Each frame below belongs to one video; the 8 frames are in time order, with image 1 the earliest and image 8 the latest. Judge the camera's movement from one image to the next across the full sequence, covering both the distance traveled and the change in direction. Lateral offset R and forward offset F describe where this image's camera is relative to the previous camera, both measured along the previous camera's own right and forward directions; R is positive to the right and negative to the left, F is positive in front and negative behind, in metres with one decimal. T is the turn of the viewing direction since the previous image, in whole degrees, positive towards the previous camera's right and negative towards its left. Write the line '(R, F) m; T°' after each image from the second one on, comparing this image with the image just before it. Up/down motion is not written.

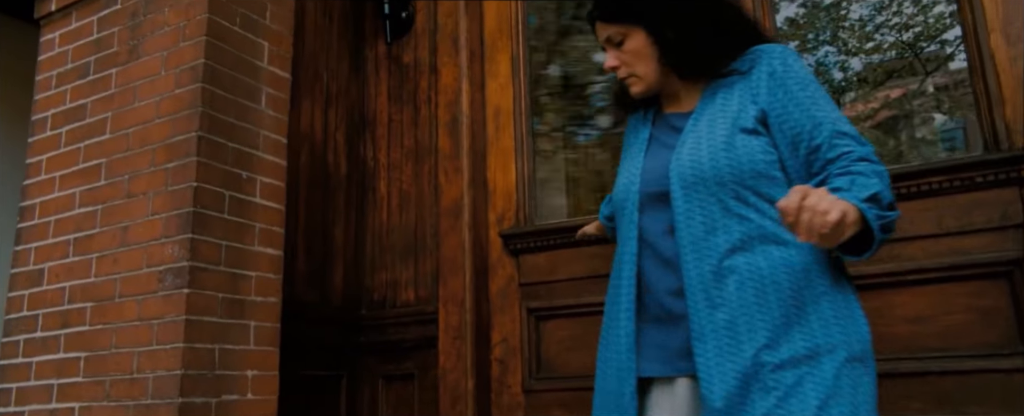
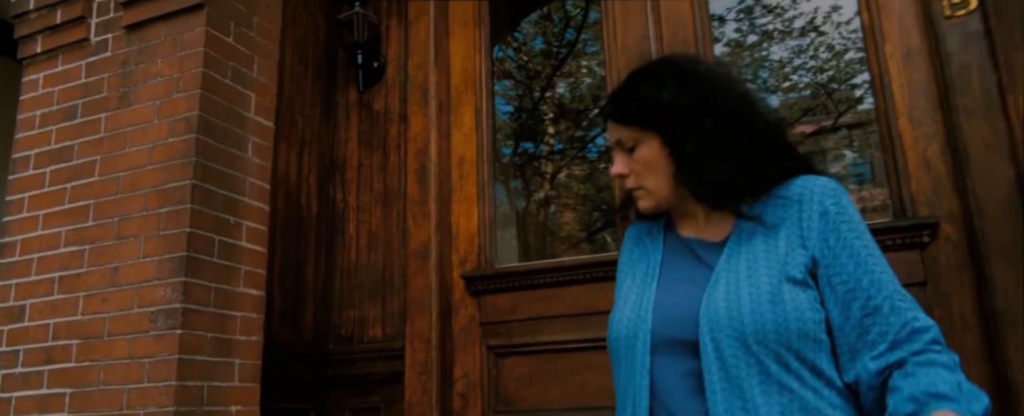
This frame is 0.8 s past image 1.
(-0.1, -0.2) m; +6°
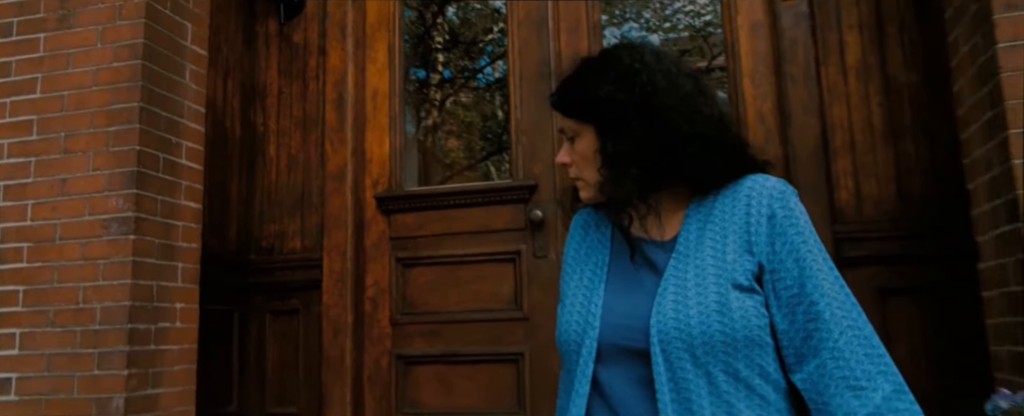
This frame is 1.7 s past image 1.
(-0.1, -0.4) m; +10°
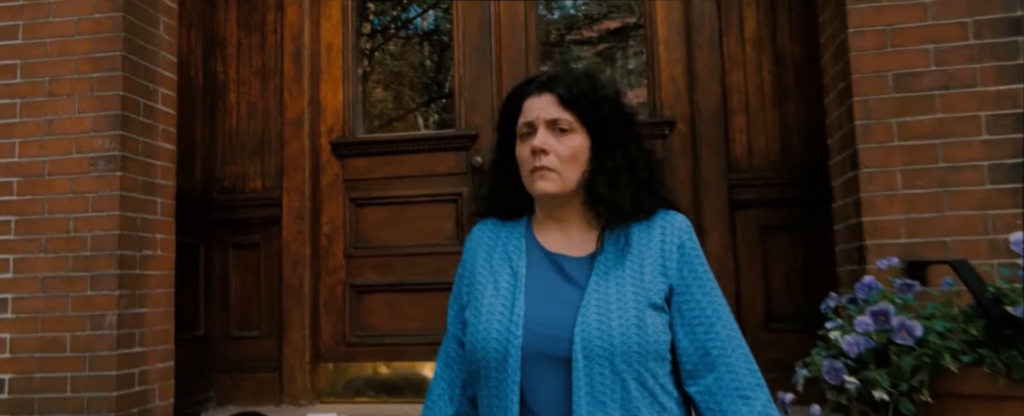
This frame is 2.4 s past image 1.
(-0.1, -0.4) m; +6°
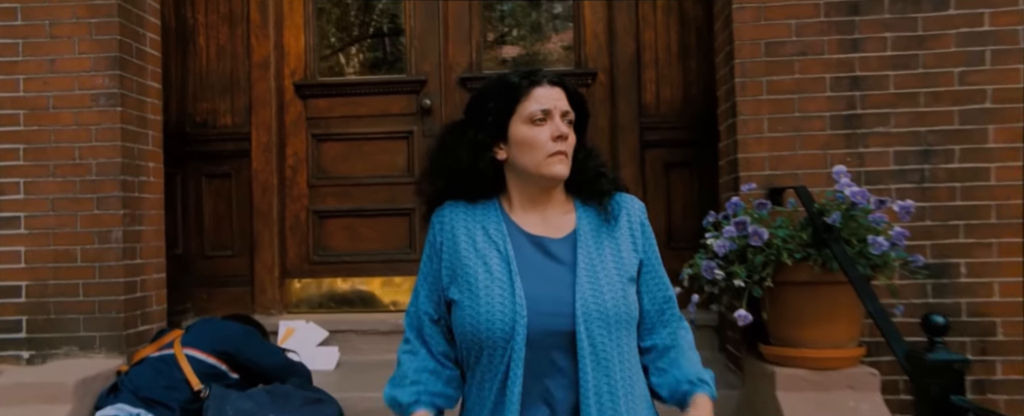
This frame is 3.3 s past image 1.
(-0.1, -0.5) m; +7°
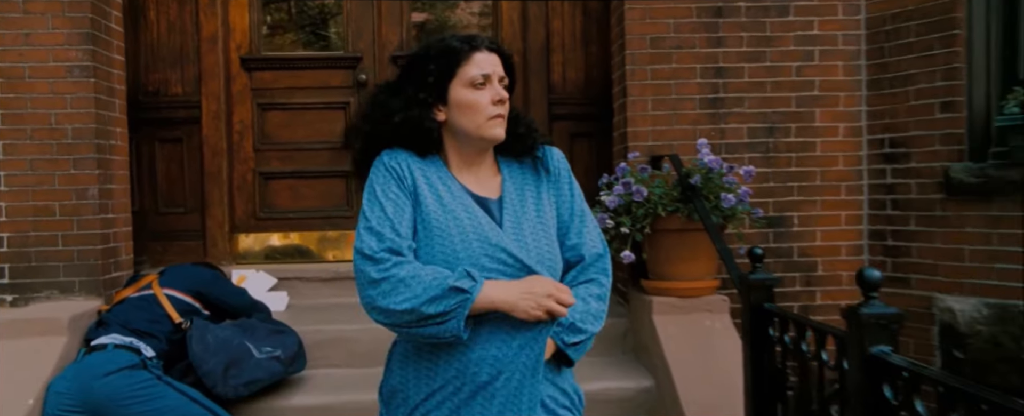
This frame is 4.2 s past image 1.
(-0.1, -0.6) m; +8°
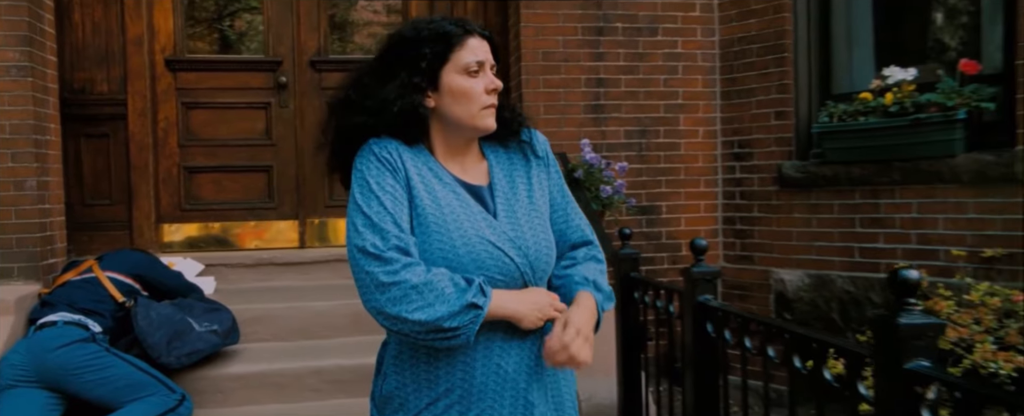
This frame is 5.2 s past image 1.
(-0.1, -0.5) m; +9°
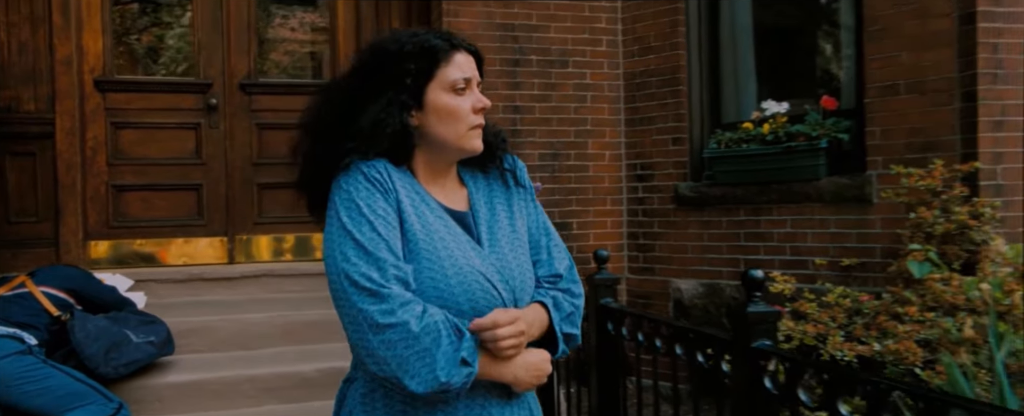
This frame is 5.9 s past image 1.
(0.0, -0.4) m; +7°
